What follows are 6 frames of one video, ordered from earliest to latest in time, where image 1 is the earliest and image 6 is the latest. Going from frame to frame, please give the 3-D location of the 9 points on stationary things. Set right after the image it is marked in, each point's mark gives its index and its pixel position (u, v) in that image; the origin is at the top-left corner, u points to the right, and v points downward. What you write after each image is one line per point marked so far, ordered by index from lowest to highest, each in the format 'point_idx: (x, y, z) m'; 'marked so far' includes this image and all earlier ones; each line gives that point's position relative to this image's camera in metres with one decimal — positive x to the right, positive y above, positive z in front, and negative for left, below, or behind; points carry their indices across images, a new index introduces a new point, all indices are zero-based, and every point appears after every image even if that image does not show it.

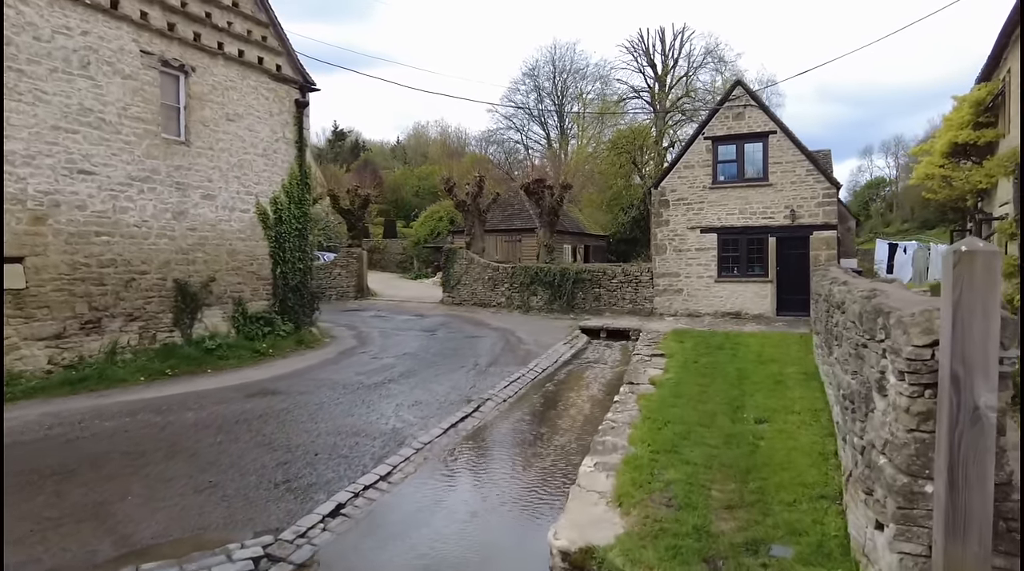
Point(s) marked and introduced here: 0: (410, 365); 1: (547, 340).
0: (-2.0, -1.6, +12.8) m
1: (+0.9, -1.4, +16.4) m
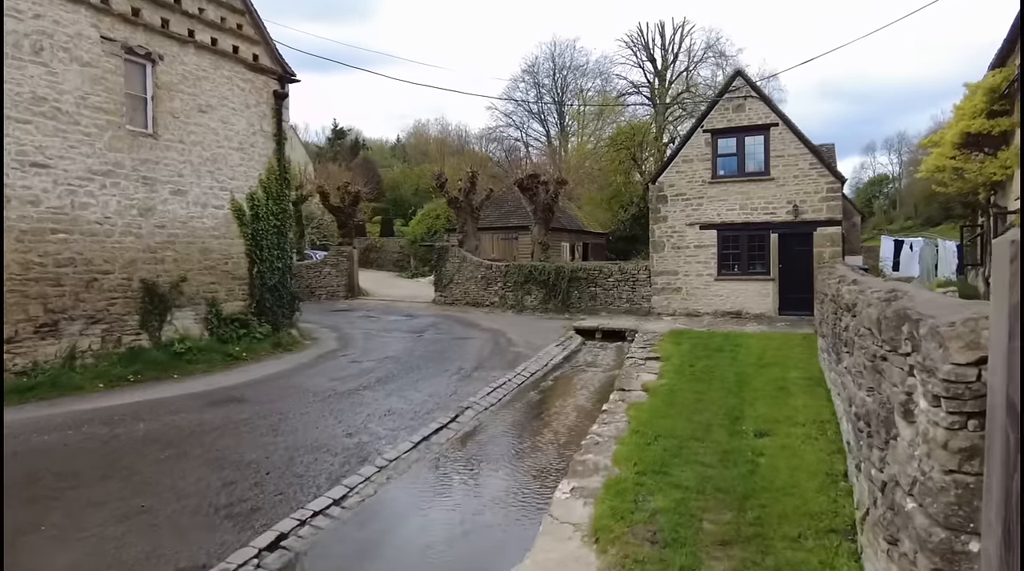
0: (-2.3, -1.6, +12.1) m
1: (+0.6, -1.4, +15.7) m
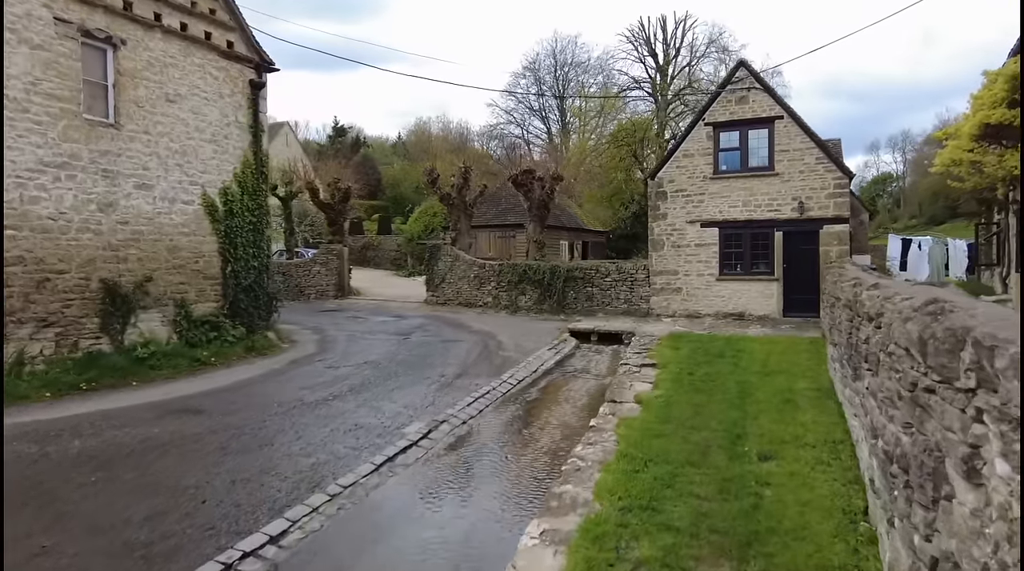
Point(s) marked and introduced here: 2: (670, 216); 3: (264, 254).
0: (-2.5, -1.6, +11.3) m
1: (+0.4, -1.4, +14.9) m
2: (+4.7, +2.0, +19.1) m
3: (-5.6, +0.7, +14.5) m
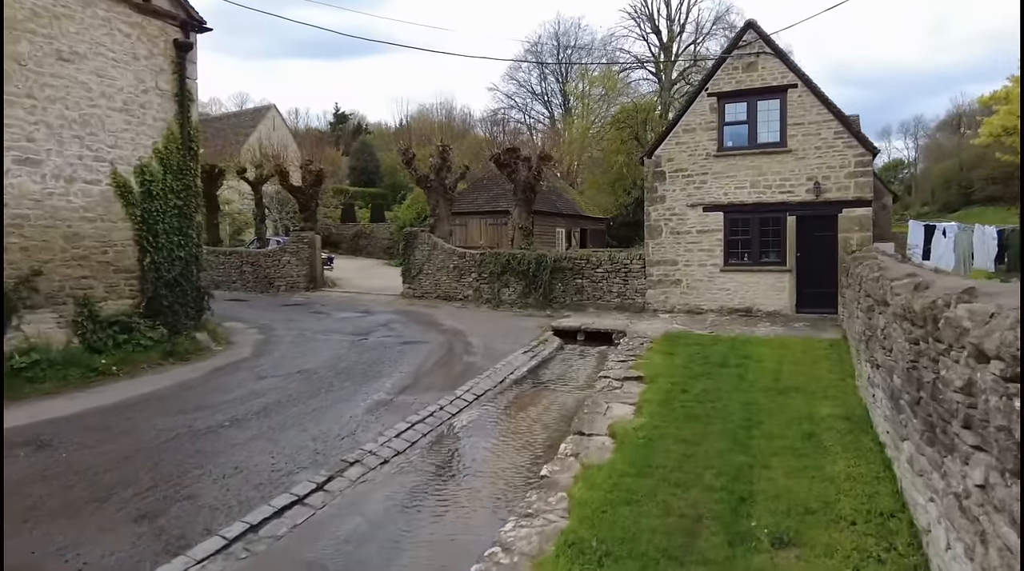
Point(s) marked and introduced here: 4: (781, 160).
0: (-3.1, -1.5, +9.3) m
1: (-0.2, -1.2, +12.9) m
2: (+4.1, +2.3, +16.9) m
3: (-6.2, +0.8, +12.5) m
4: (+6.6, +3.1, +15.8) m
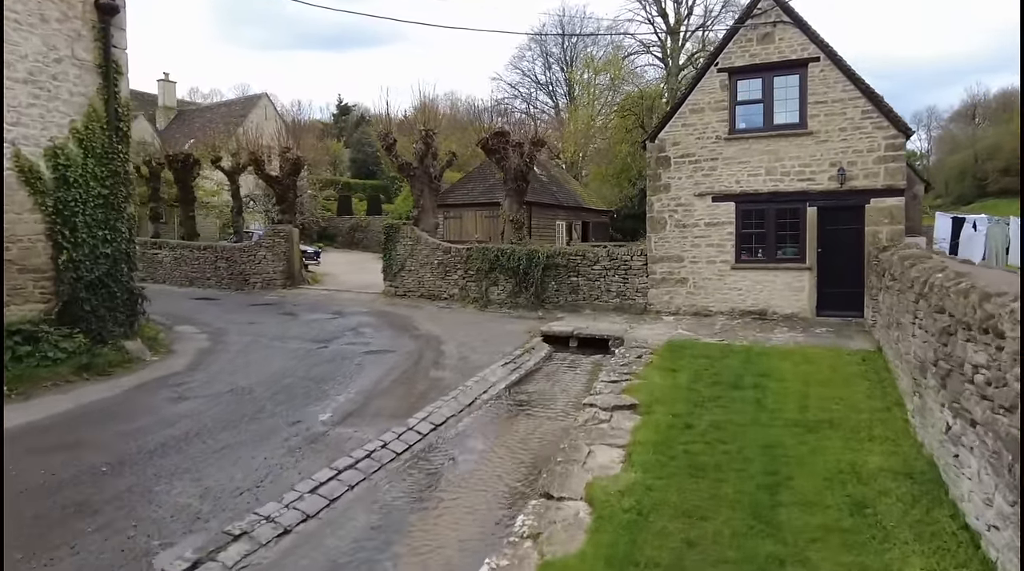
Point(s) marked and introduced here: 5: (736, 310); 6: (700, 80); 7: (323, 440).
0: (-3.6, -1.6, +7.6) m
1: (-0.6, -1.3, +11.1) m
2: (+3.8, +2.3, +15.1) m
3: (-6.6, +0.8, +10.9) m
4: (+6.3, +3.1, +14.0) m
5: (+5.1, -0.5, +14.7) m
6: (+4.3, +4.7, +14.7) m
7: (-2.1, -1.6, +7.0) m
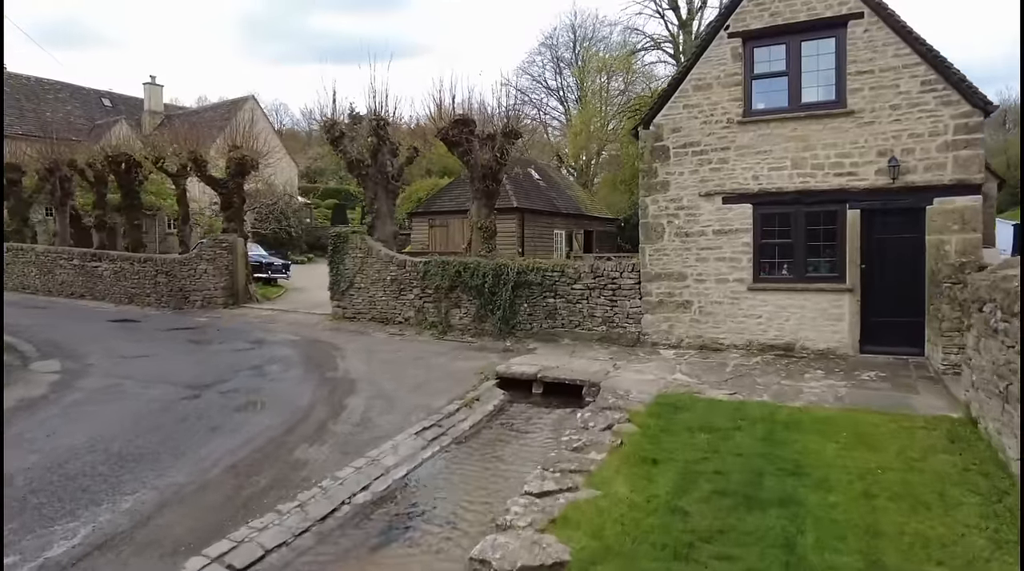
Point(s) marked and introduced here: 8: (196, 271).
0: (-4.6, -1.9, +4.5) m
1: (-1.5, -1.7, +8.0) m
2: (+3.0, +1.8, +11.9) m
3: (-7.5, +0.4, +7.9) m
4: (+5.4, +2.7, +10.7) m
5: (+4.3, -1.0, +11.4) m
6: (+3.4, +4.2, +11.5) m
7: (-3.1, -2.0, +3.9) m
8: (-9.4, +0.4, +19.3) m
